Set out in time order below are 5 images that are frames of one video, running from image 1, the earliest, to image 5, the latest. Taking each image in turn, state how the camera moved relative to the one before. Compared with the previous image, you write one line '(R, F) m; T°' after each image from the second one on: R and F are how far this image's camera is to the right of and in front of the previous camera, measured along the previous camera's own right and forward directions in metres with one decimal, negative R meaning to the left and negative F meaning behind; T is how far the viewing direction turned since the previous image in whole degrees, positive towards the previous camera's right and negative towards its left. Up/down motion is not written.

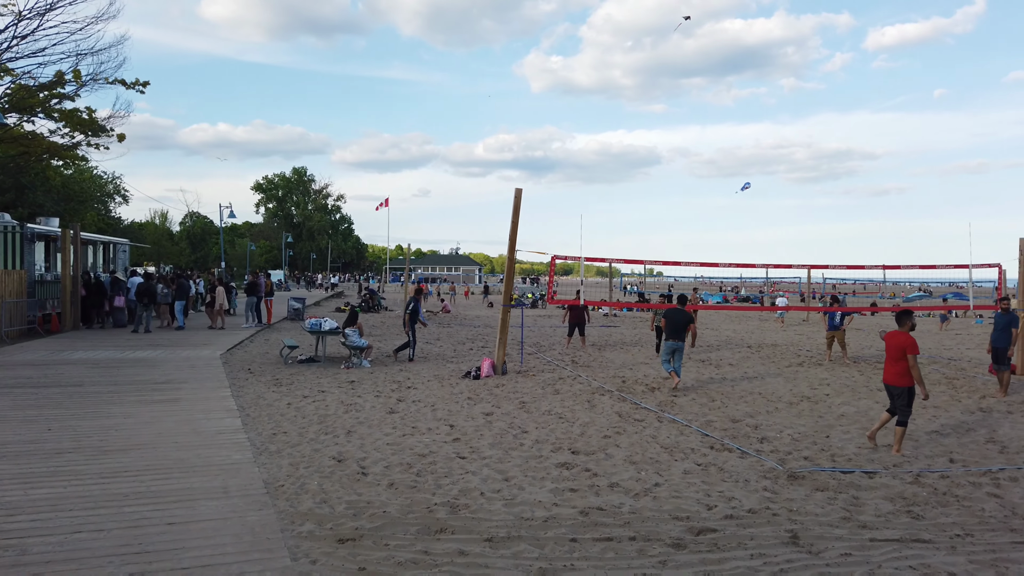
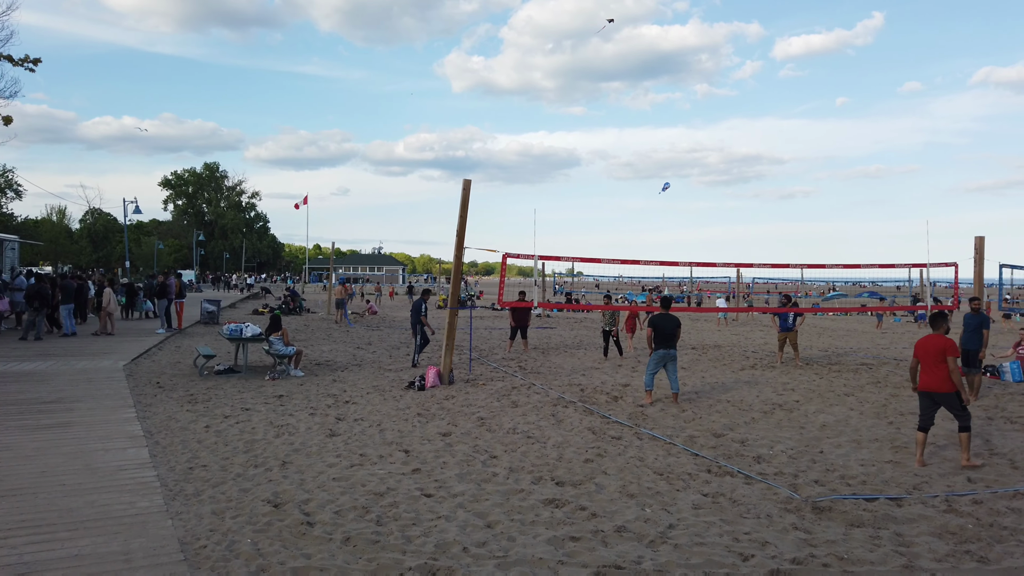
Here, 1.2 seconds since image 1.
(-0.3, +0.8) m; +6°
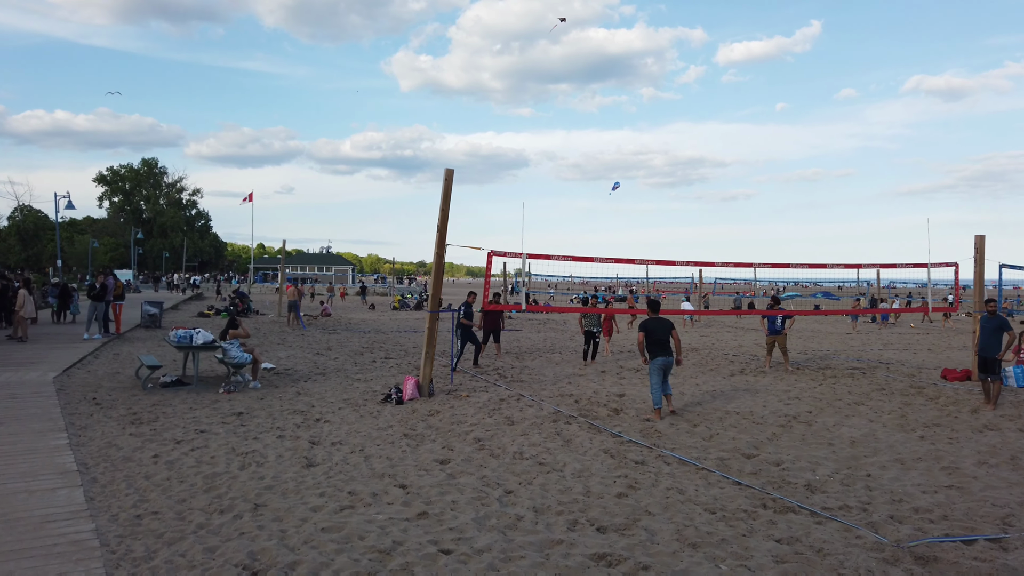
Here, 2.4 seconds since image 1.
(-0.4, +0.8) m; +4°
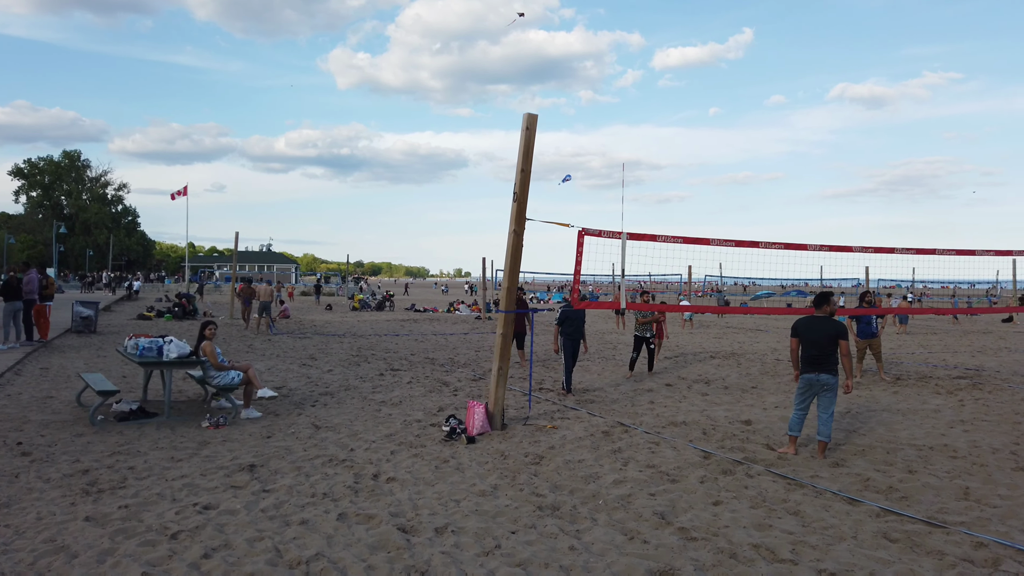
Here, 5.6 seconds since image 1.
(-1.2, +2.2) m; +5°
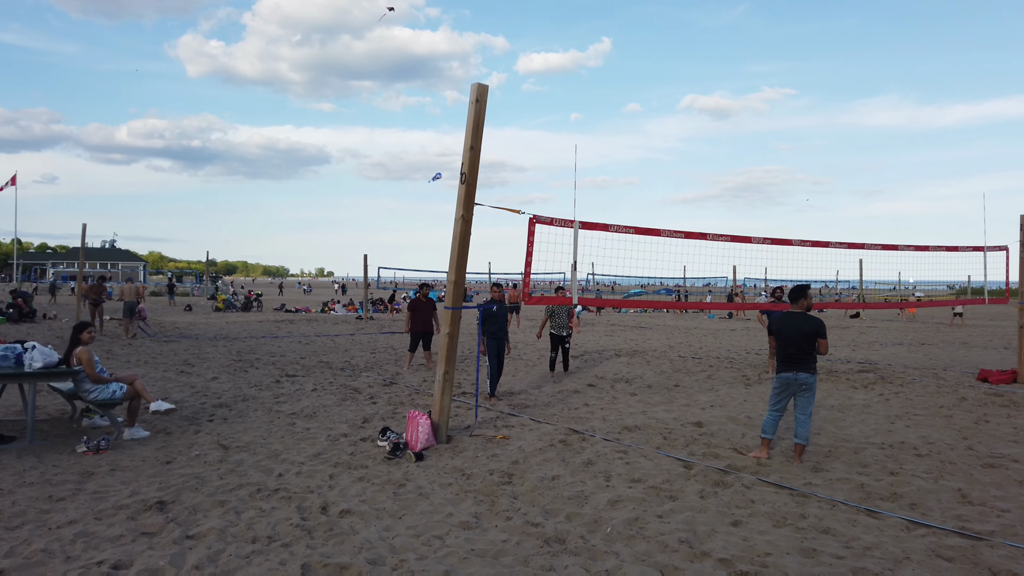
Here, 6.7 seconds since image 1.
(-0.5, +0.7) m; +10°
